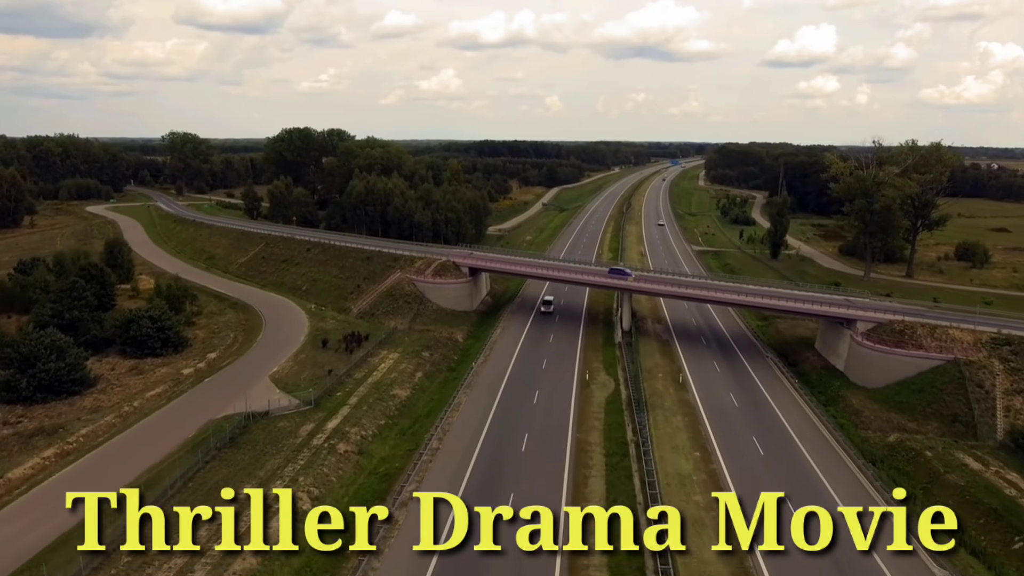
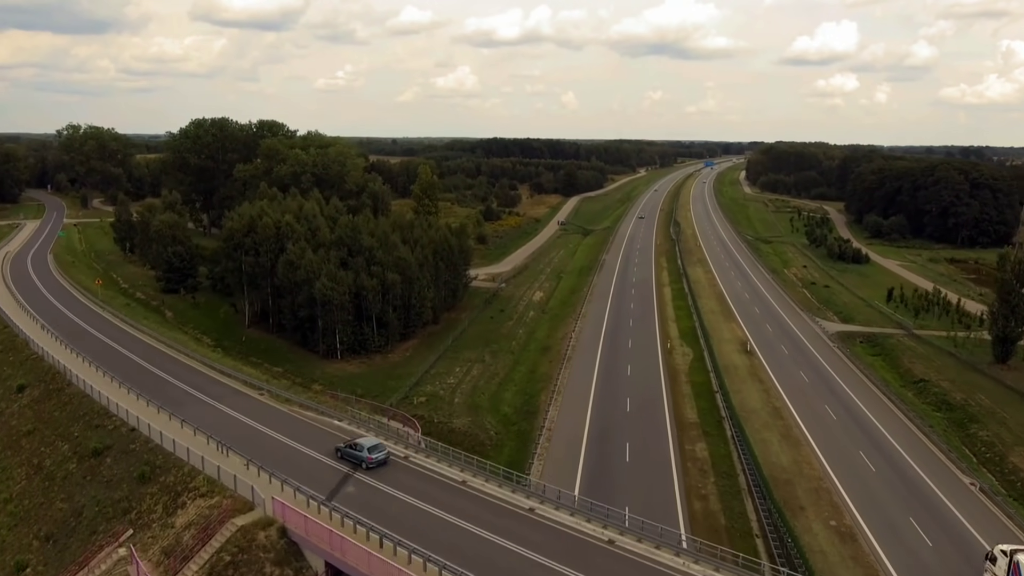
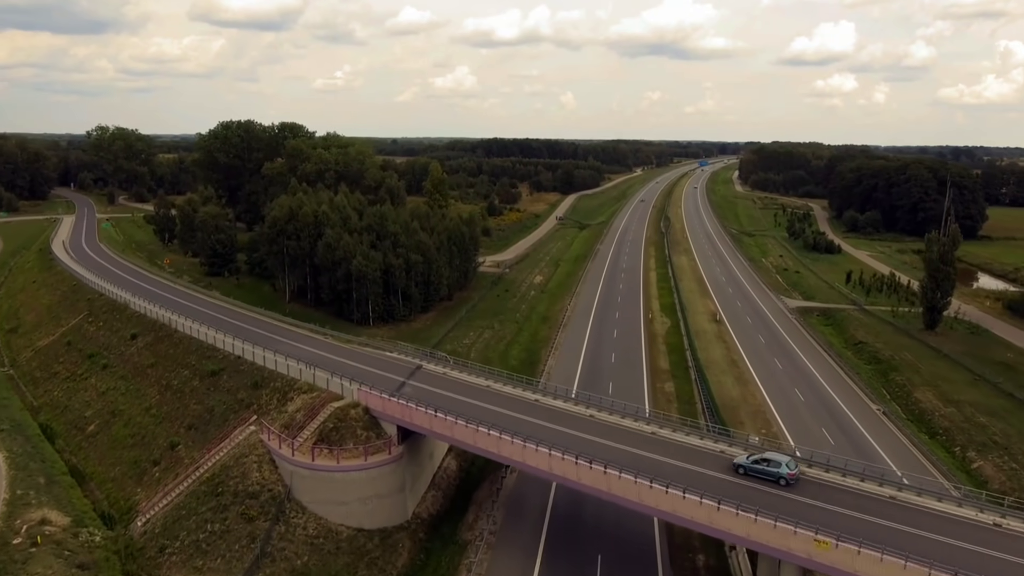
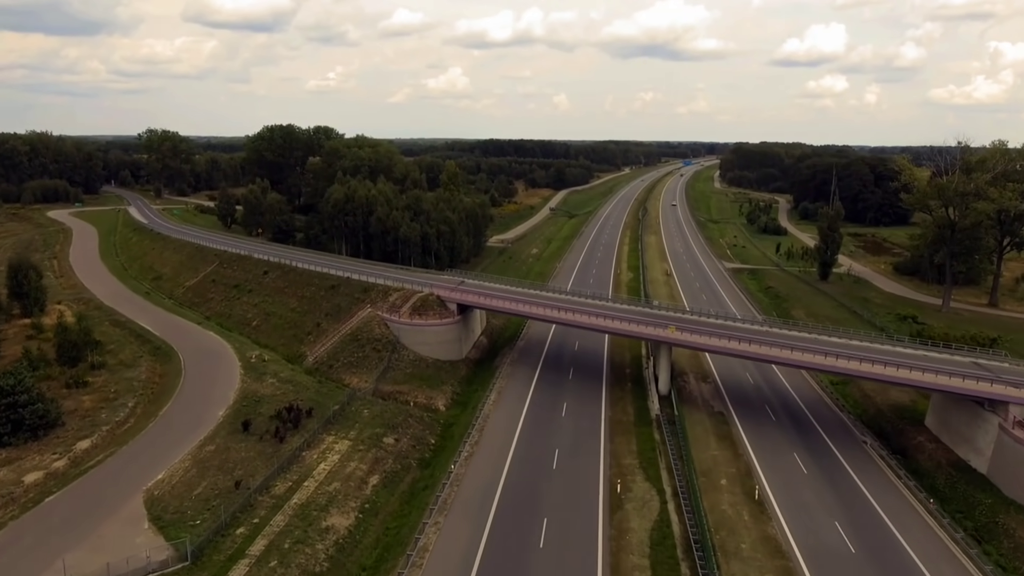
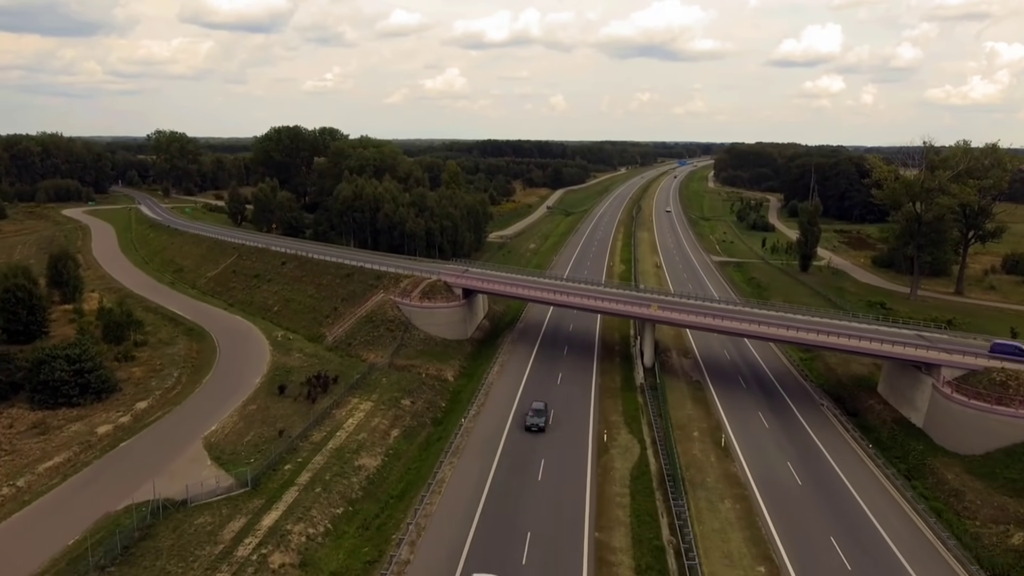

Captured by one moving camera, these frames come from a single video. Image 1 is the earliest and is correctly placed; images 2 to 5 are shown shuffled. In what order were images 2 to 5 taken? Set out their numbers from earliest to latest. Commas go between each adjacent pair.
5, 4, 3, 2
